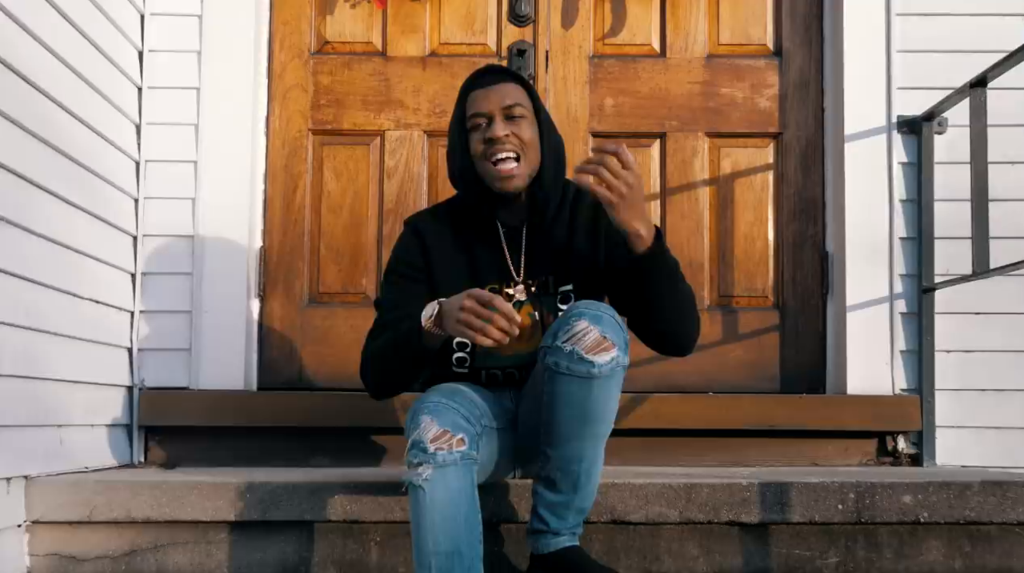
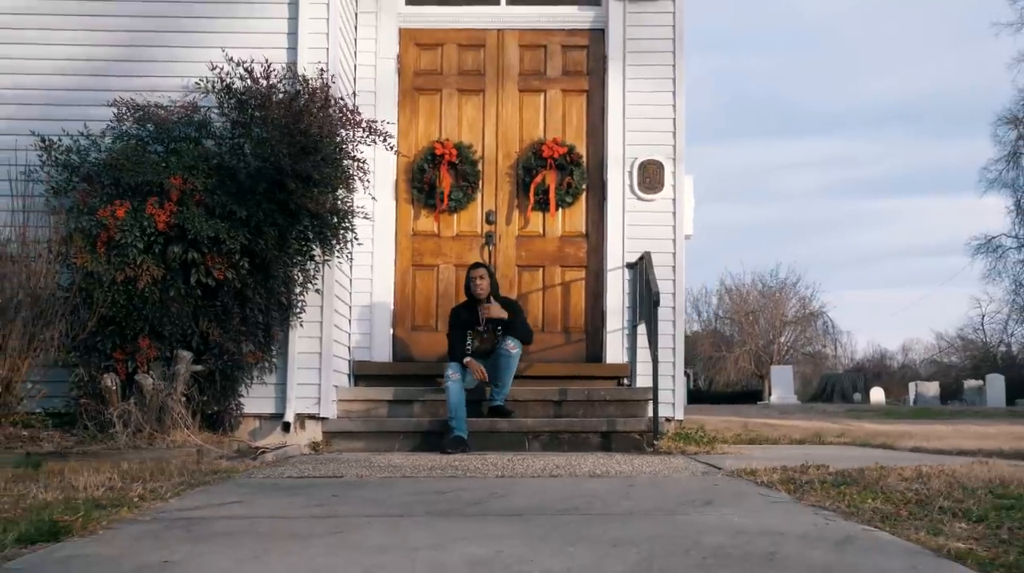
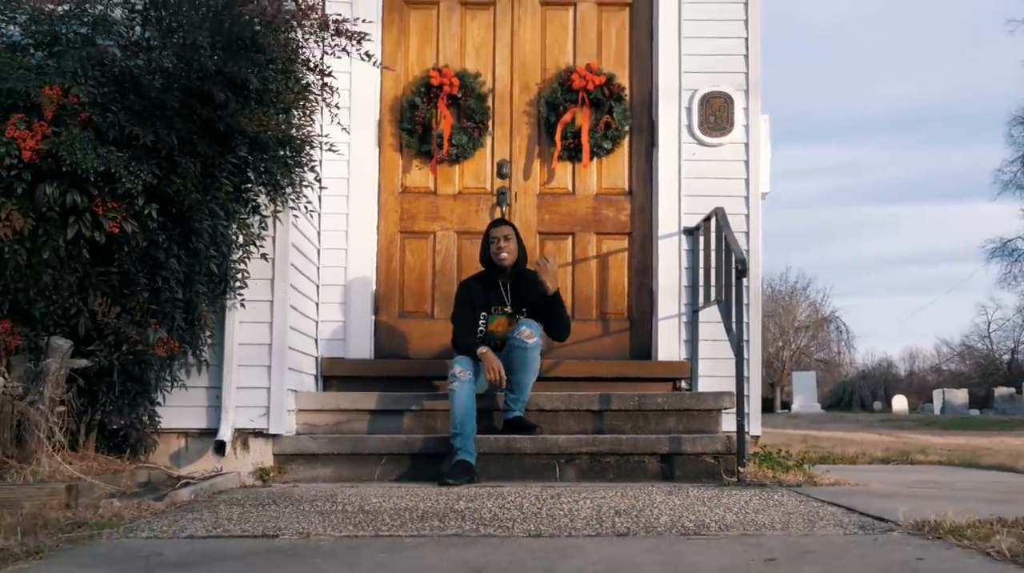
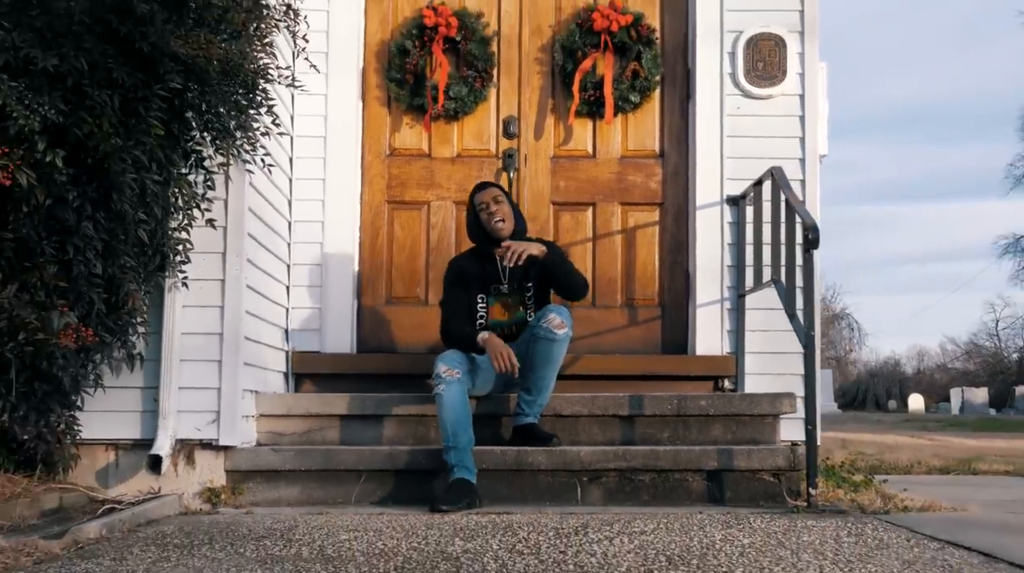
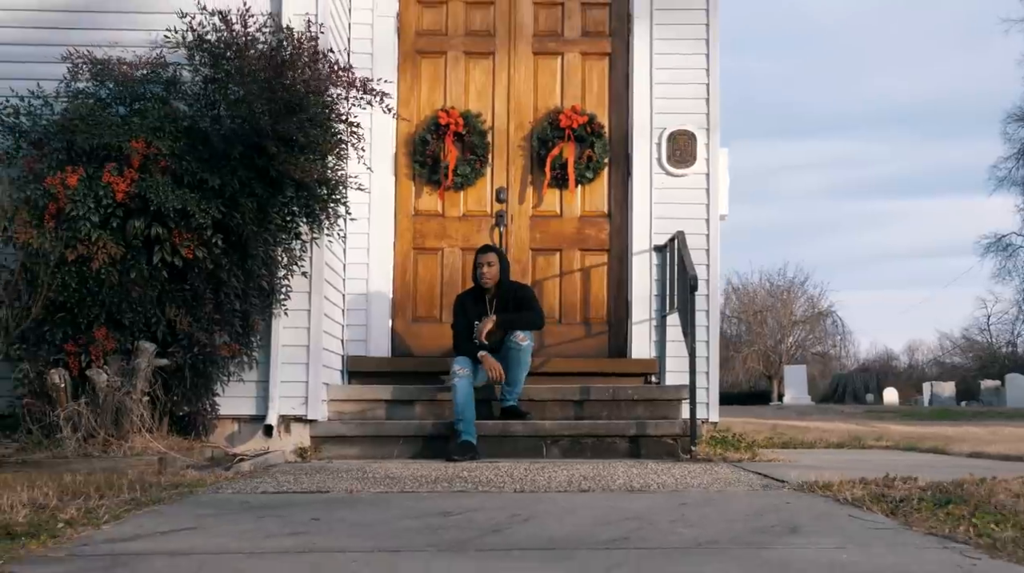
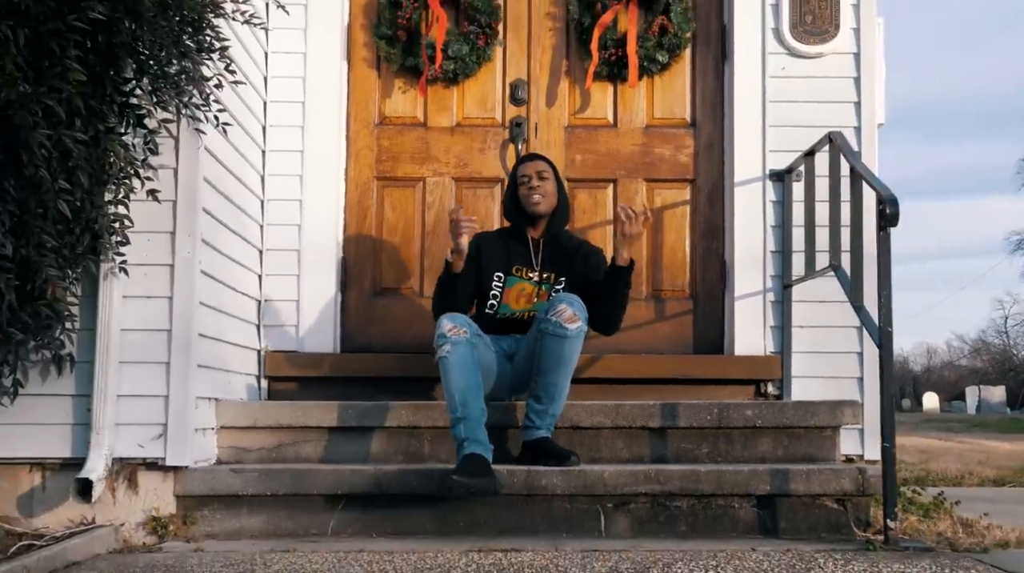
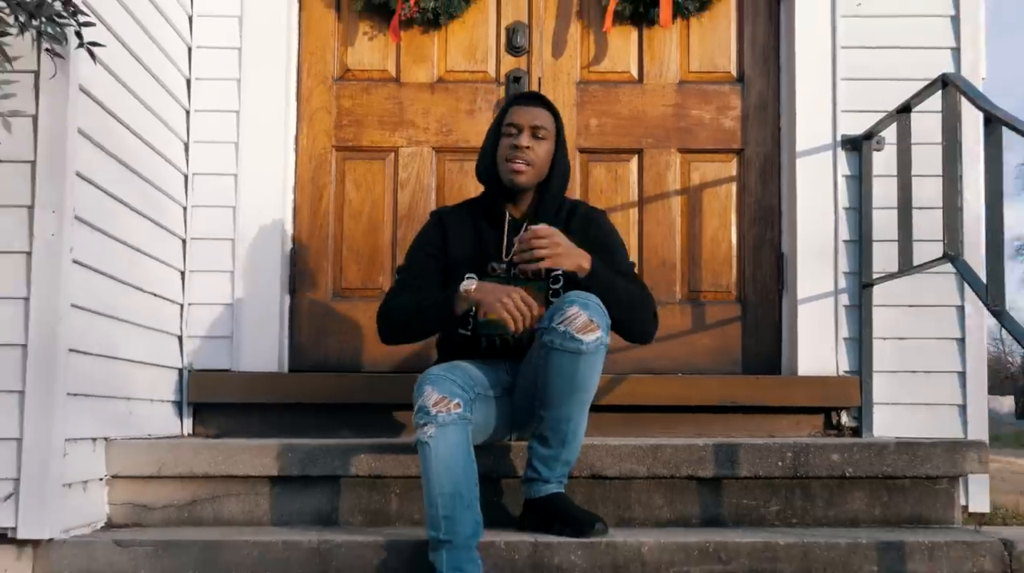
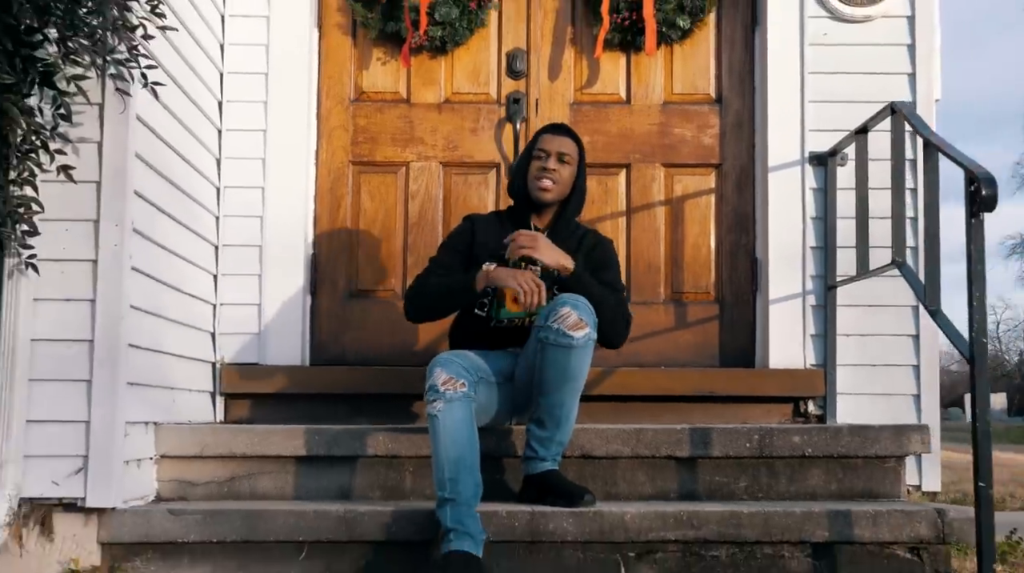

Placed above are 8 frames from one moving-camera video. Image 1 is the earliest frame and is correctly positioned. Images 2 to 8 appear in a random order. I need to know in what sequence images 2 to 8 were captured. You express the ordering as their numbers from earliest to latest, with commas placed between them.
7, 8, 6, 4, 3, 5, 2
